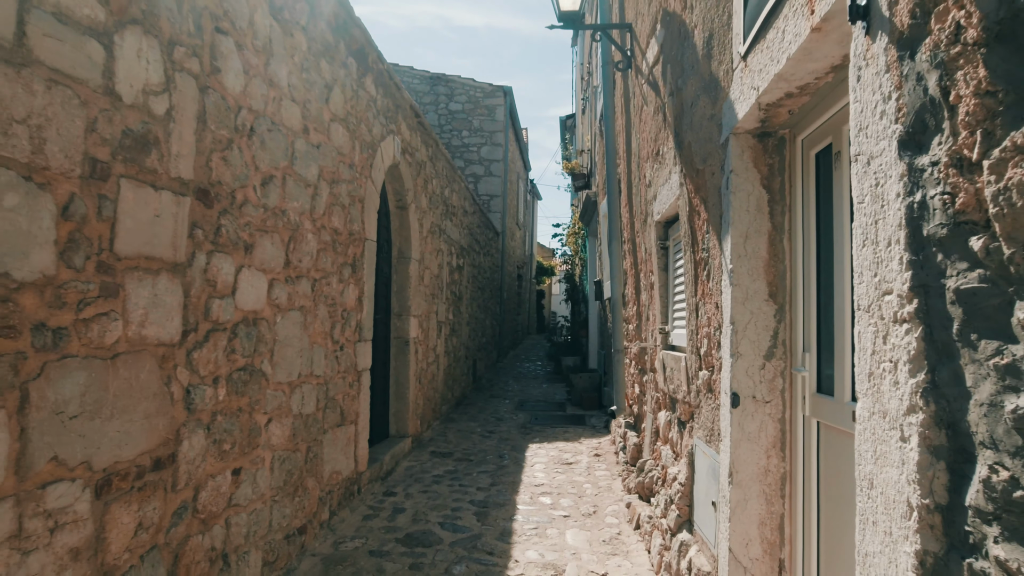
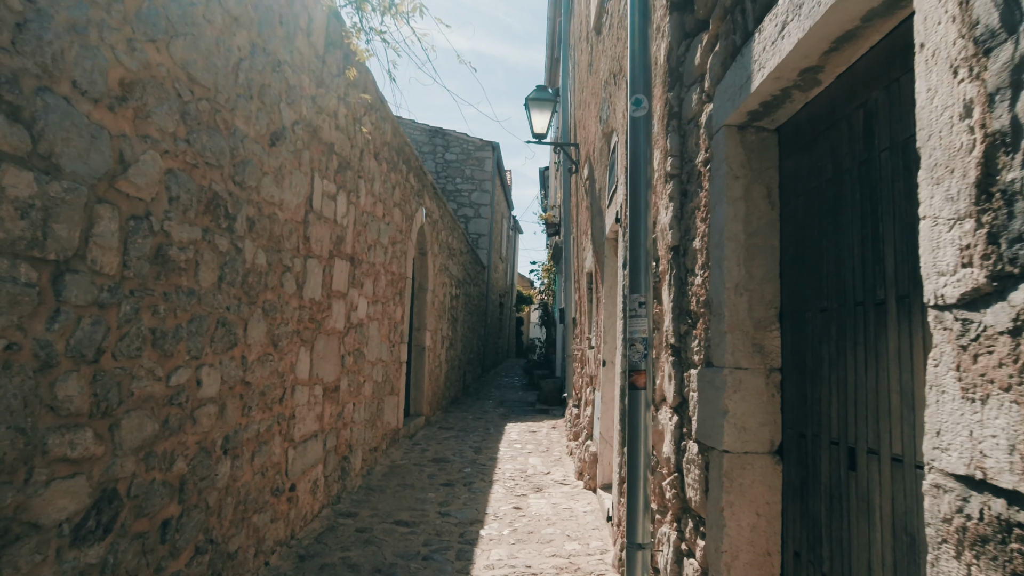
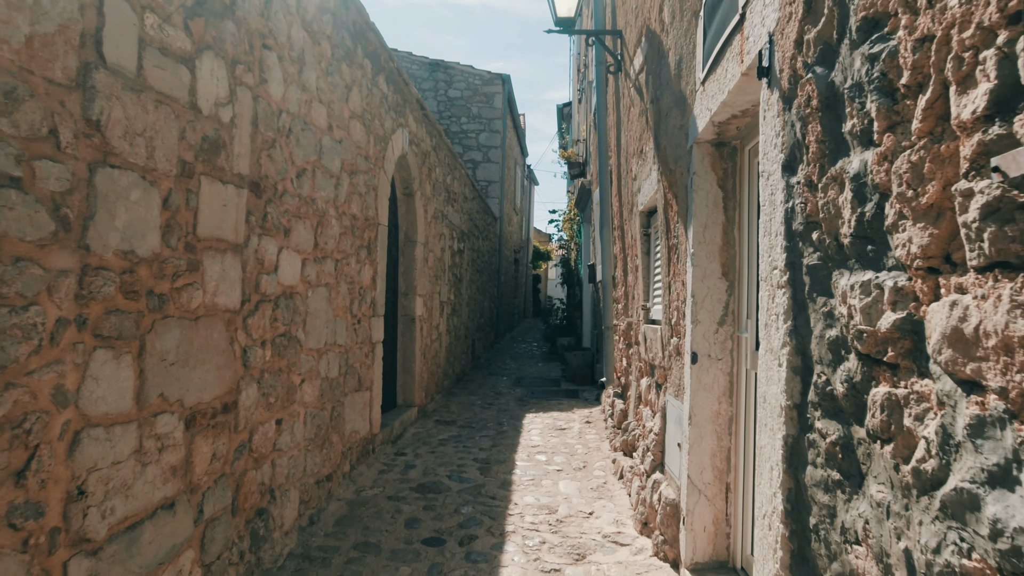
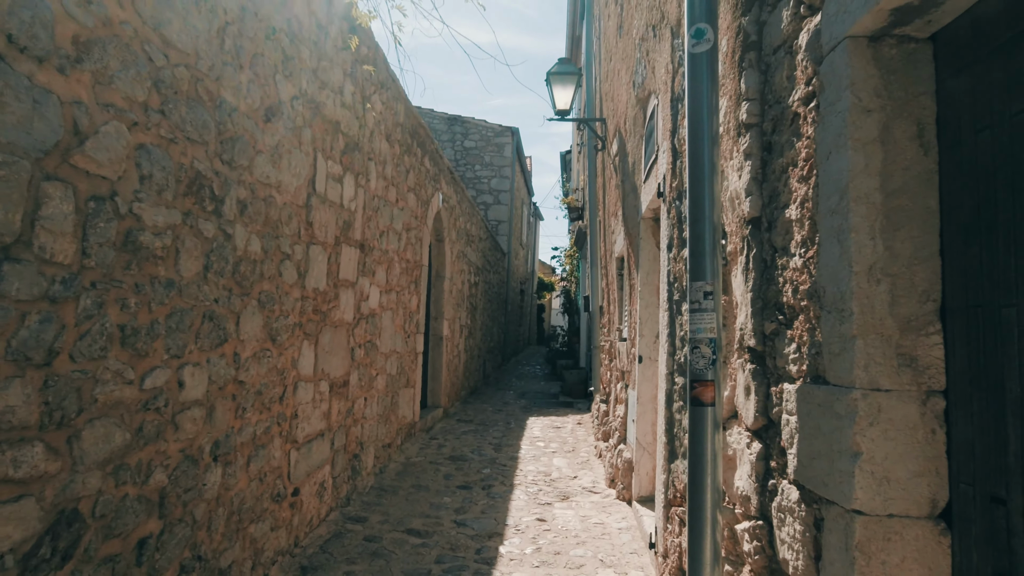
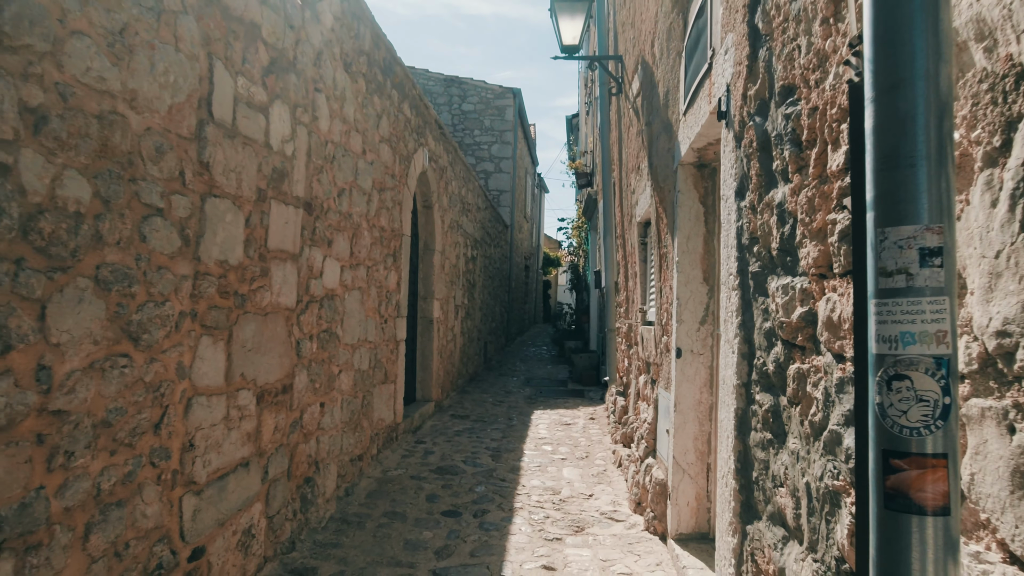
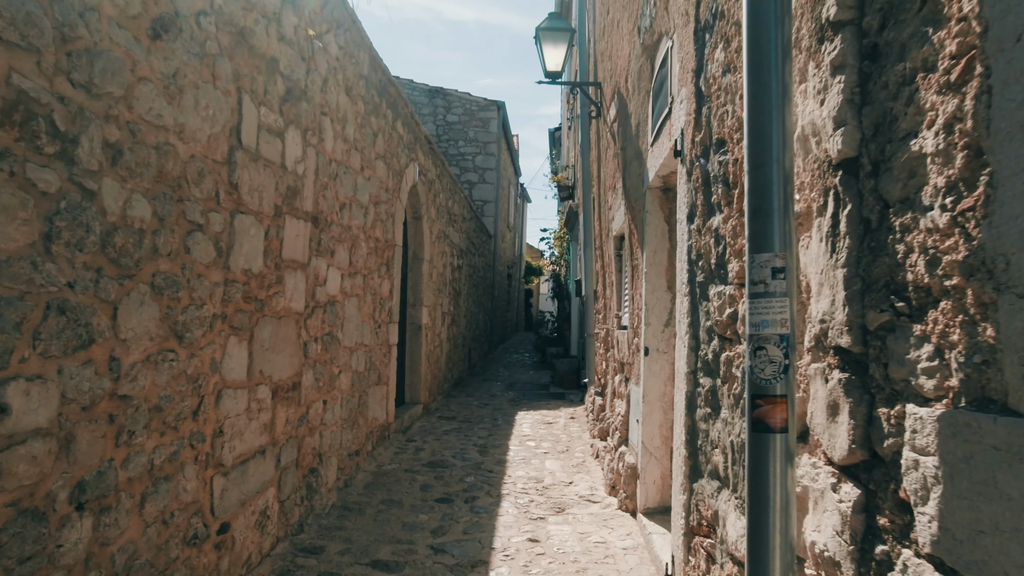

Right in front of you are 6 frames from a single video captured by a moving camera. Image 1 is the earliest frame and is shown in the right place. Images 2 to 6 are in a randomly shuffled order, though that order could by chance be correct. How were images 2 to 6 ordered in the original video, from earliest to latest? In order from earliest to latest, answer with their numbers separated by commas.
3, 5, 6, 4, 2
